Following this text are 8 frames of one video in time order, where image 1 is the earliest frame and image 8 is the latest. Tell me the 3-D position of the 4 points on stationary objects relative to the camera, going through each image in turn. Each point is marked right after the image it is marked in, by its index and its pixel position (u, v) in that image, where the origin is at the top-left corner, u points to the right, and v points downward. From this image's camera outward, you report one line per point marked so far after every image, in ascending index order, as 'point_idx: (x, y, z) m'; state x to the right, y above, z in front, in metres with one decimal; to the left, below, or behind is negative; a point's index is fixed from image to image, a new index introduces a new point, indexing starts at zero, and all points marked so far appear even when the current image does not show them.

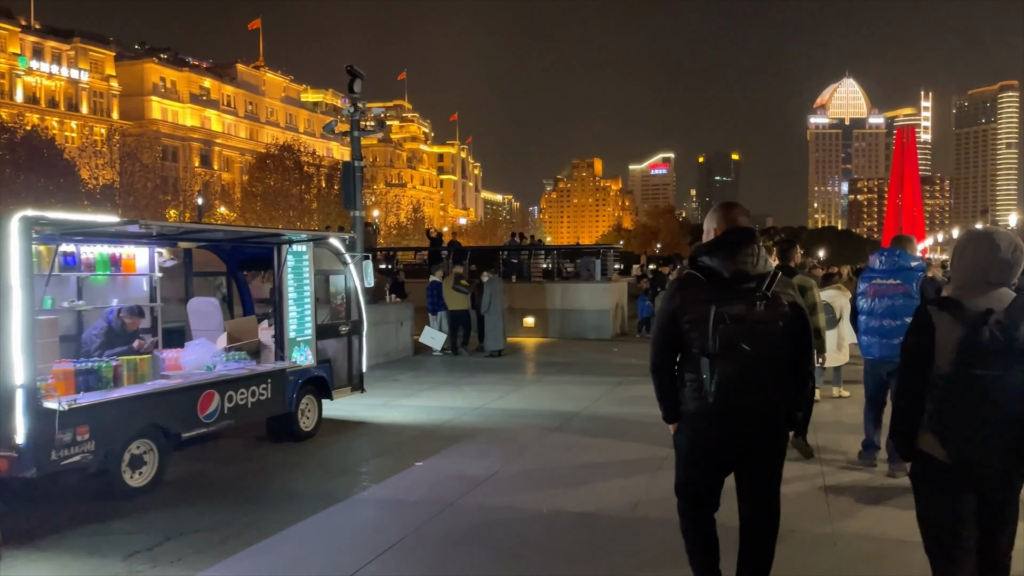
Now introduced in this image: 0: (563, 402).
0: (+0.7, -1.6, +10.7) m
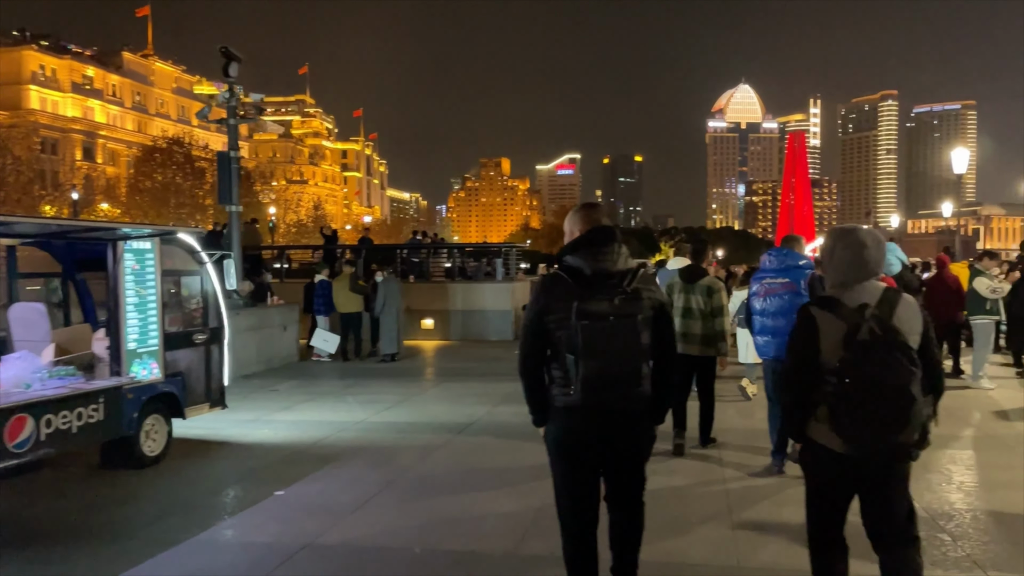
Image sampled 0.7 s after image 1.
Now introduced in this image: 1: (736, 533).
0: (-0.7, -1.6, +10.0) m
1: (+1.6, -1.7, +5.6) m
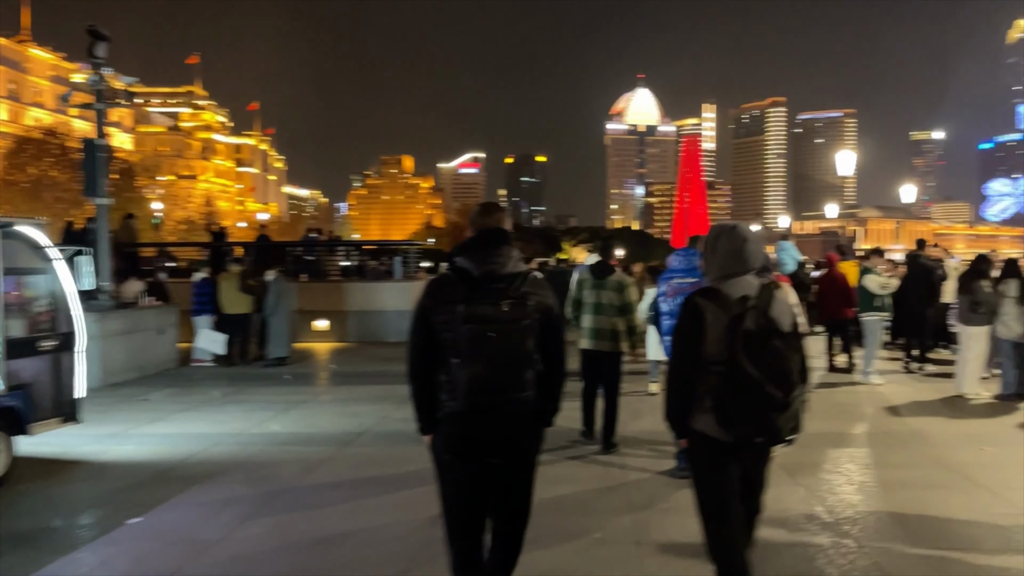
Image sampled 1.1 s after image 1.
0: (-2.0, -1.6, +9.3) m
1: (+0.9, -1.7, +5.3) m
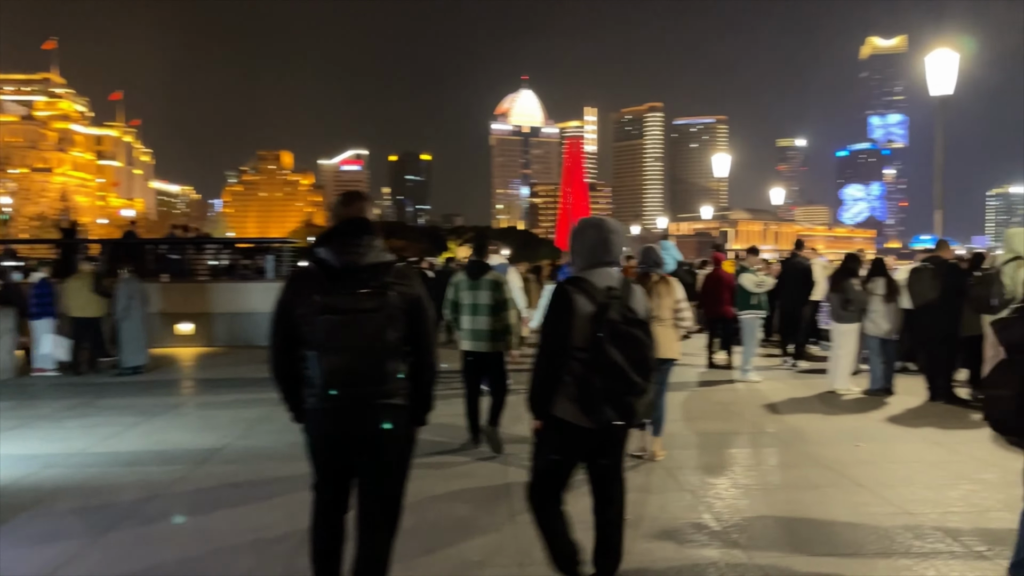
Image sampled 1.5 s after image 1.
0: (-3.3, -1.6, +8.5) m
1: (+0.1, -1.7, +4.9) m
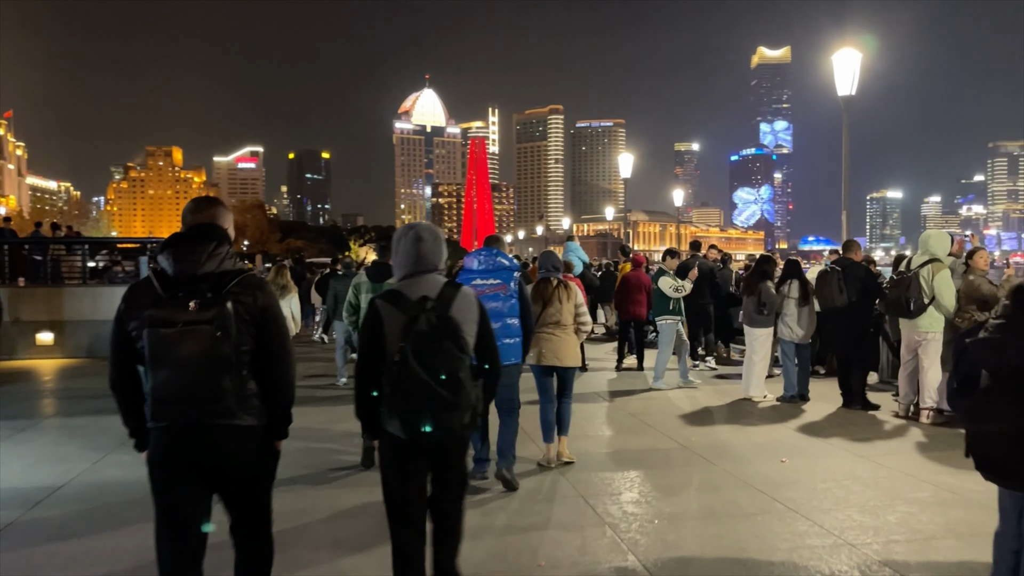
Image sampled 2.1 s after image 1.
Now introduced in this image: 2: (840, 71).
0: (-4.3, -1.7, +7.3) m
1: (-0.5, -1.8, +4.1) m
2: (+4.7, +3.1, +11.2) m
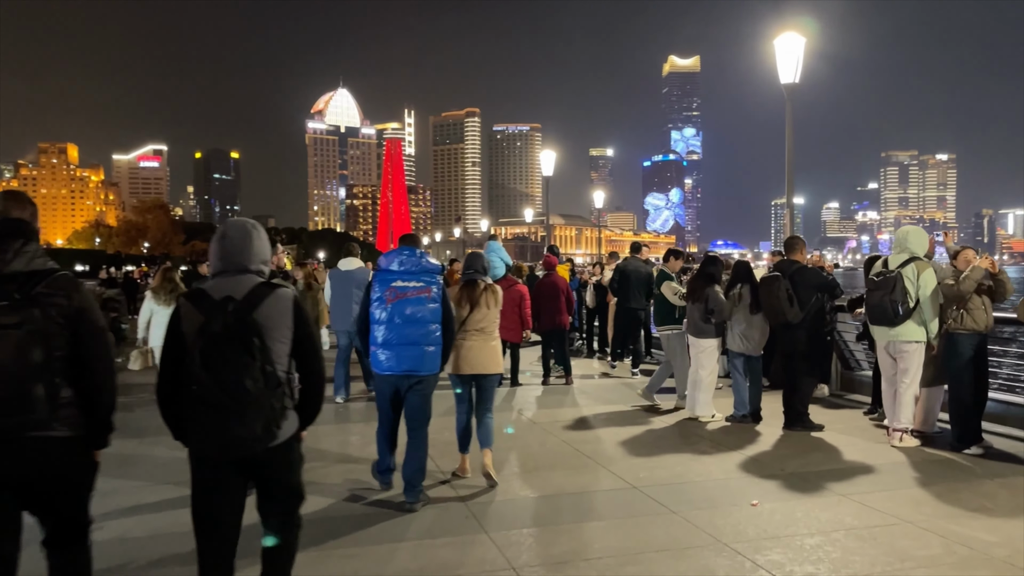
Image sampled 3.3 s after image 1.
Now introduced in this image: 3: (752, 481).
0: (-5.0, -1.7, +5.4) m
1: (-0.8, -1.8, +2.7) m
2: (+3.6, +3.0, +10.3) m
3: (+1.8, -1.5, +5.9) m
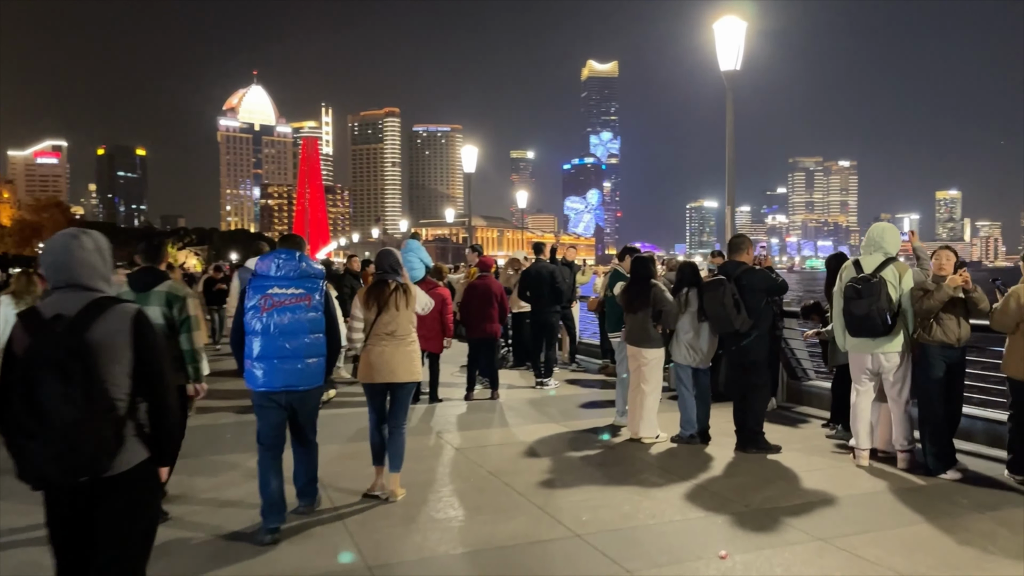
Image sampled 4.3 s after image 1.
0: (-5.4, -1.8, +3.9) m
1: (-1.0, -1.9, +1.6) m
2: (+2.6, +3.0, +9.6) m
3: (+1.3, -1.5, +5.0) m
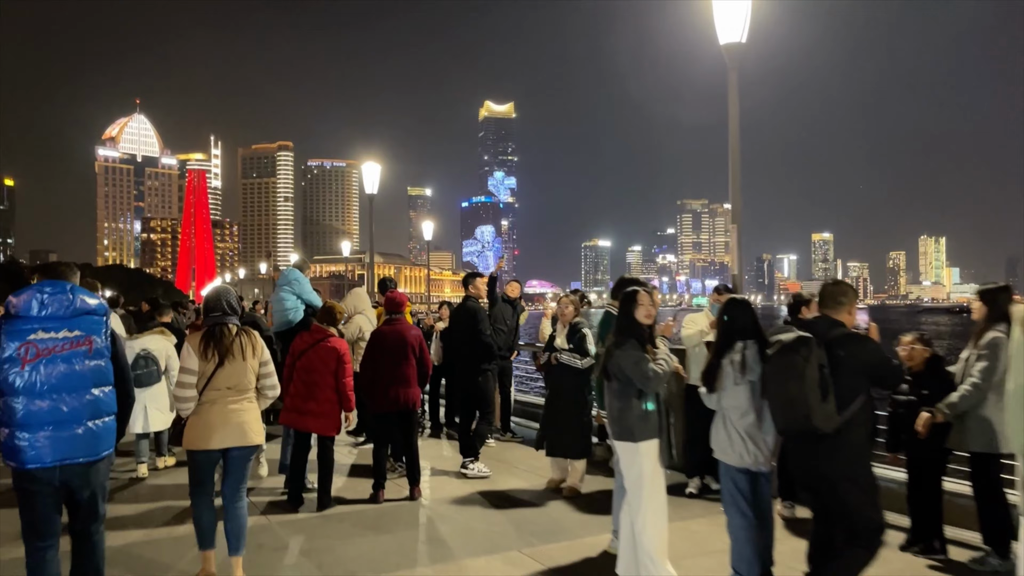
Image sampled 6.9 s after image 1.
0: (-5.2, -1.9, +0.3) m
1: (-0.6, -1.9, -1.4) m
2: (+1.9, +2.6, +7.2) m
3: (+1.3, -1.7, +2.3) m
